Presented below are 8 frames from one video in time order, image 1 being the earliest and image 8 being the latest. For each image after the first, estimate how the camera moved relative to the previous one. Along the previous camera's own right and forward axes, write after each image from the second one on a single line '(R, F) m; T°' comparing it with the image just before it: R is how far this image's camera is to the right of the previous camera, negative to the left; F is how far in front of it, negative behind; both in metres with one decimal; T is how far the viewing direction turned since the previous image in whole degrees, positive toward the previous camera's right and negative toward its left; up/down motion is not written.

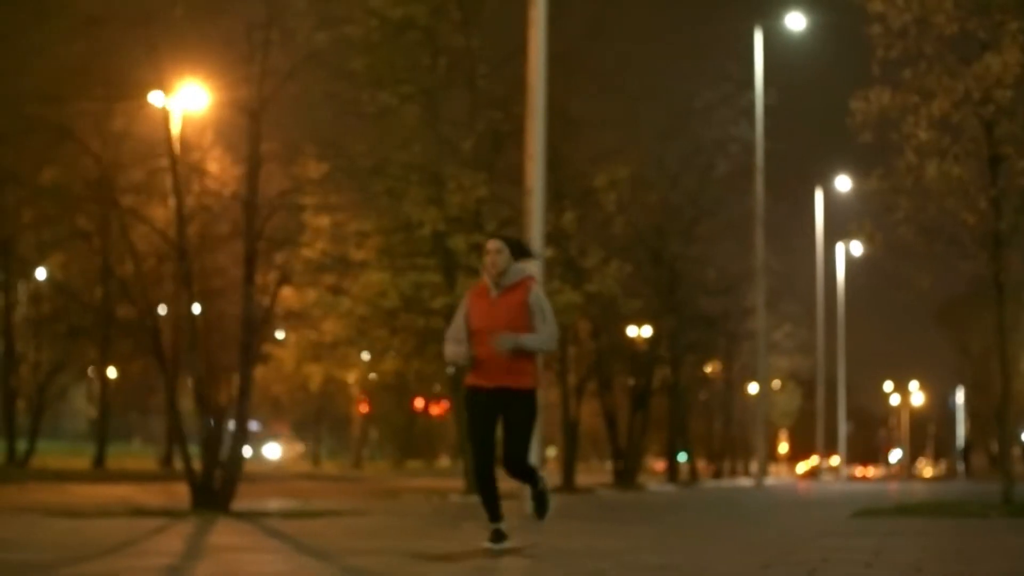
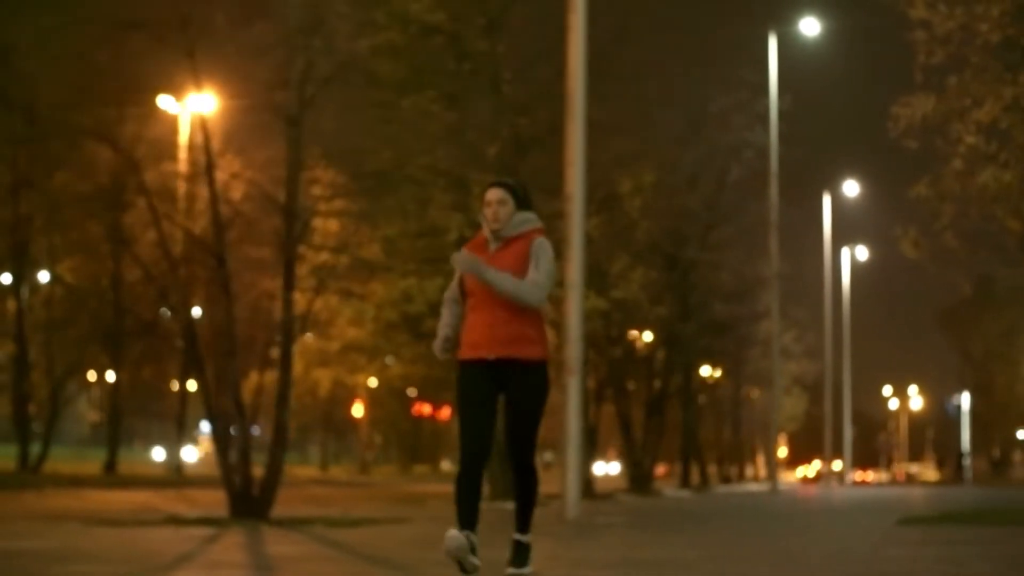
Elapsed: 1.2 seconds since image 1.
(-0.3, 0.0) m; 0°
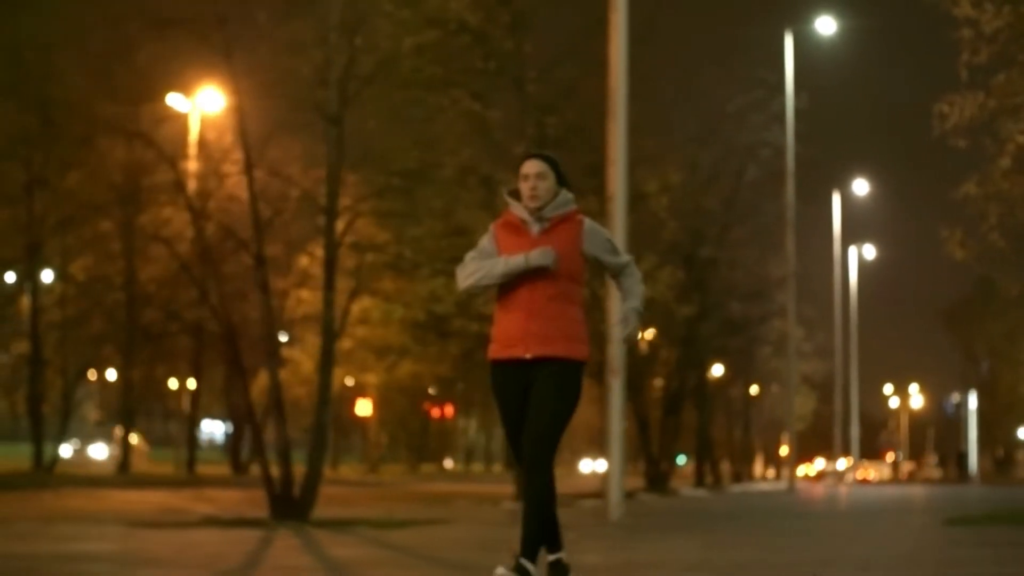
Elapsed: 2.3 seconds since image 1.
(-0.3, +0.1) m; 0°
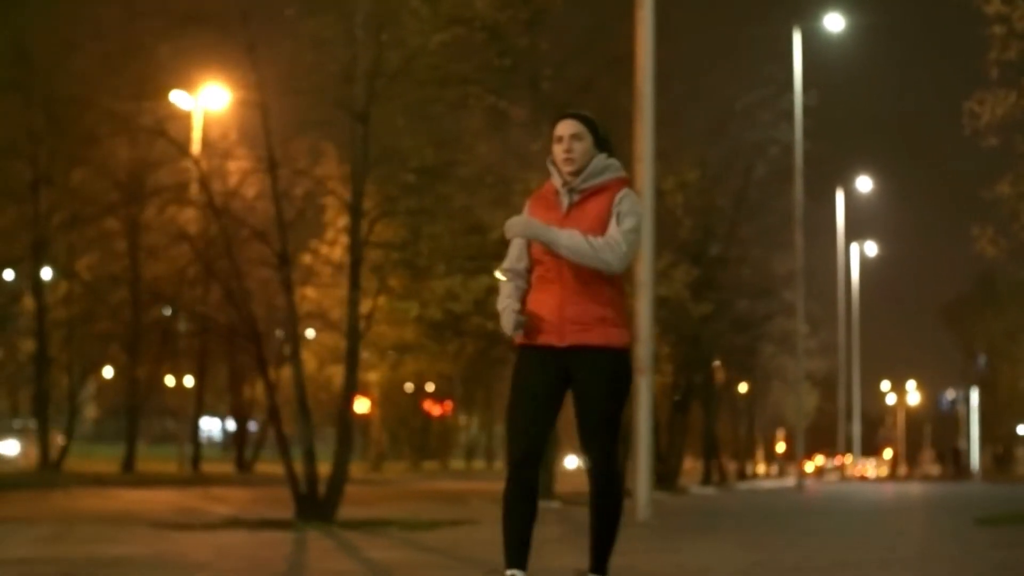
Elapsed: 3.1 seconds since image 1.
(-0.2, +0.1) m; 0°
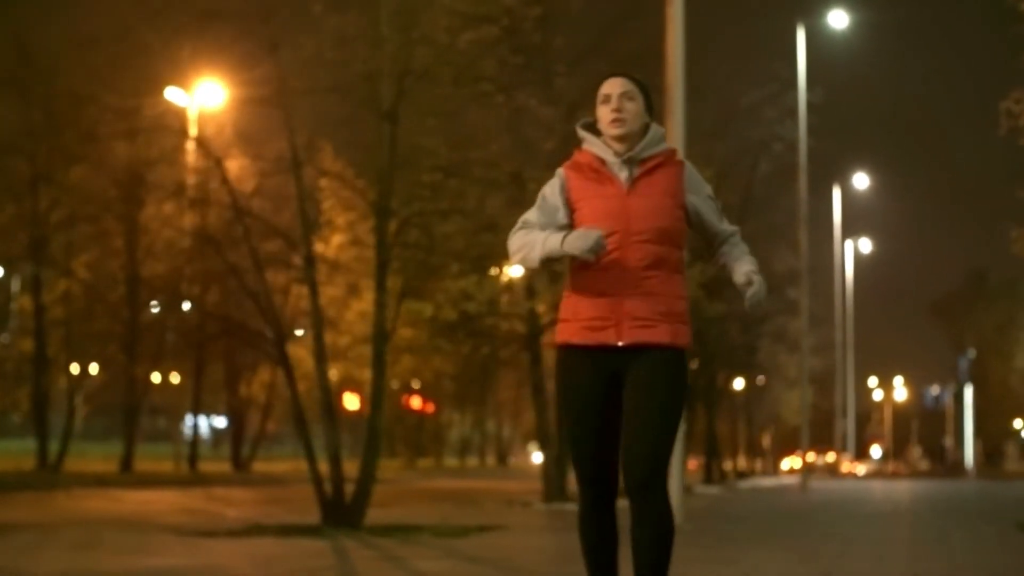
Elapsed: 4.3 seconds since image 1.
(-0.3, +0.2) m; 0°
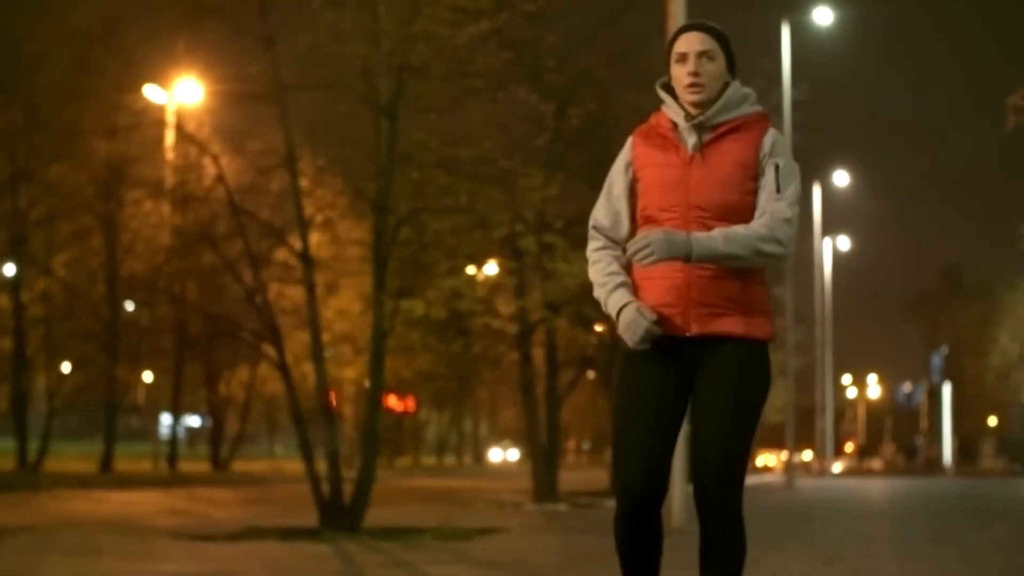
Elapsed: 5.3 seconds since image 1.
(-0.2, +0.2) m; +1°
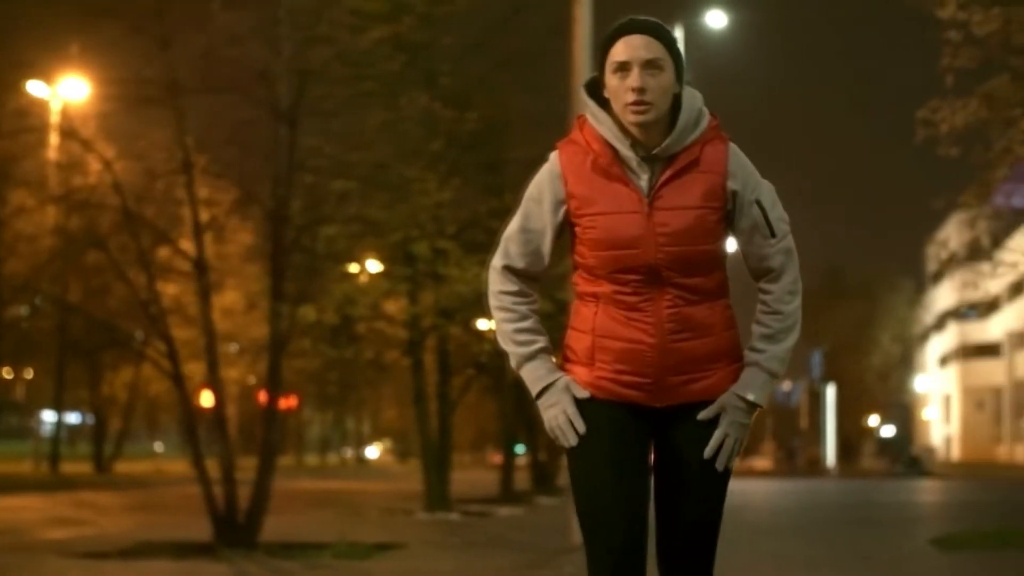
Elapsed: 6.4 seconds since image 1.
(-0.1, +0.3) m; +4°
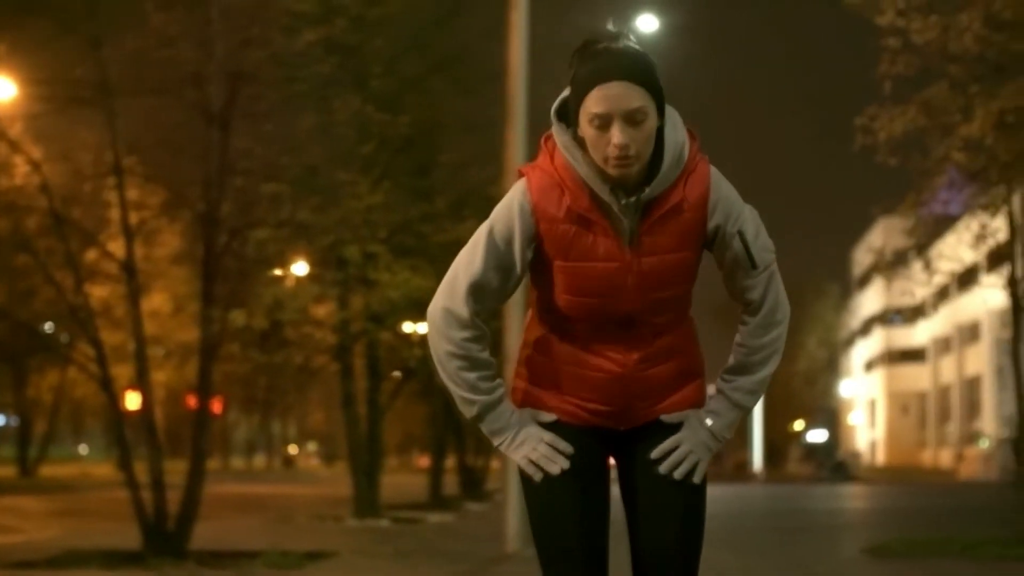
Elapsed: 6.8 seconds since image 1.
(-0.1, +0.2) m; +2°
